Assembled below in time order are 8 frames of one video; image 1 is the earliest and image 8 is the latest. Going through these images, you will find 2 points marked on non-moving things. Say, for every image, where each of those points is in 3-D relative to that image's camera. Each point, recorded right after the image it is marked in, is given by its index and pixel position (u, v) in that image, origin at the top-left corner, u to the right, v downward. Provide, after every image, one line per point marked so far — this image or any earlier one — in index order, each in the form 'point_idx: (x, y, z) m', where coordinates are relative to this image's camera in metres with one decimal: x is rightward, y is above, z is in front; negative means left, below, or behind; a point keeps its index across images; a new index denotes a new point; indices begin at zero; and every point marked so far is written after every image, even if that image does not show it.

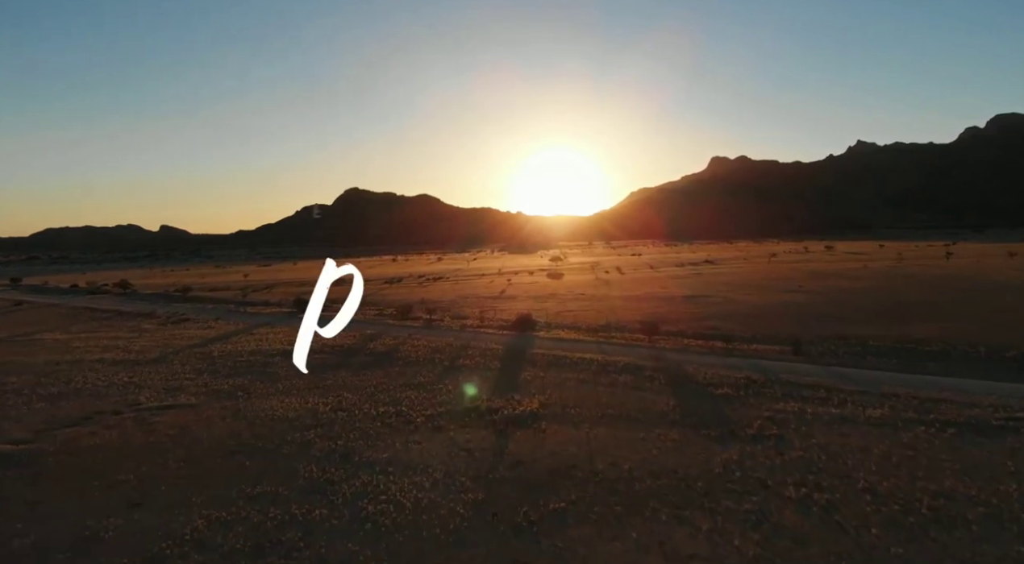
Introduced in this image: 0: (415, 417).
0: (-3.1, -4.3, +18.5) m
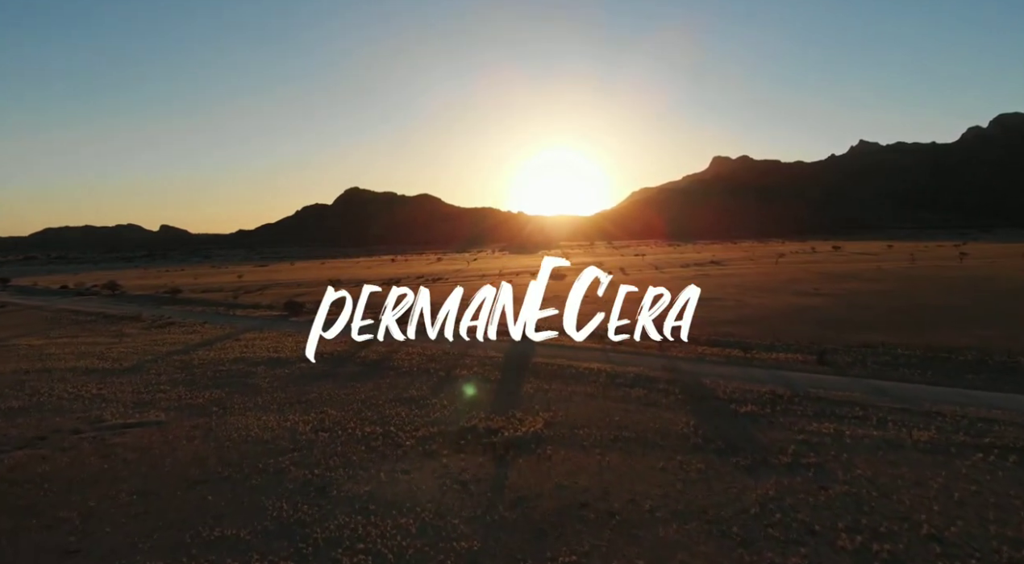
0: (-3.1, -4.5, +16.4) m
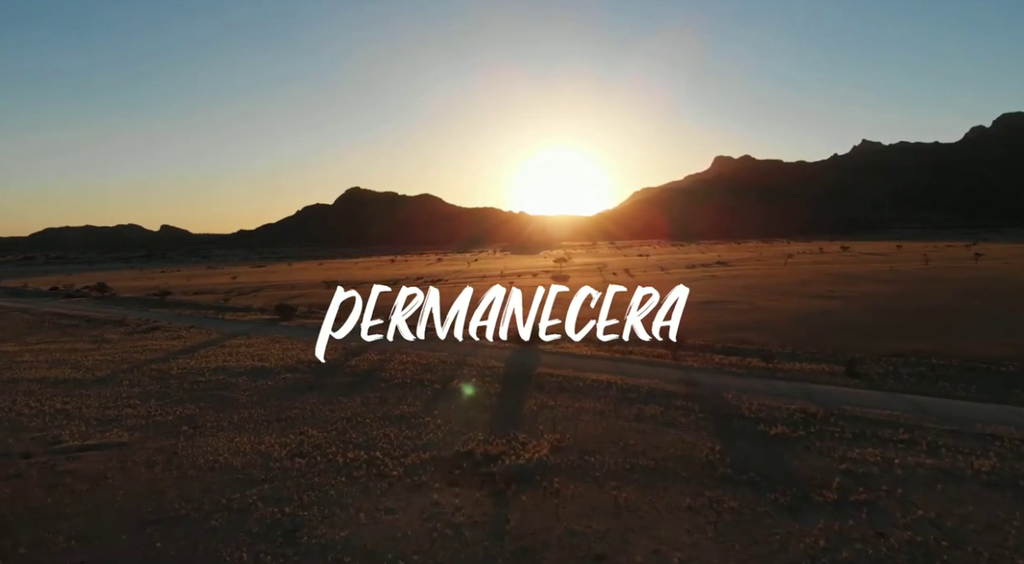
0: (-3.0, -4.7, +14.4) m
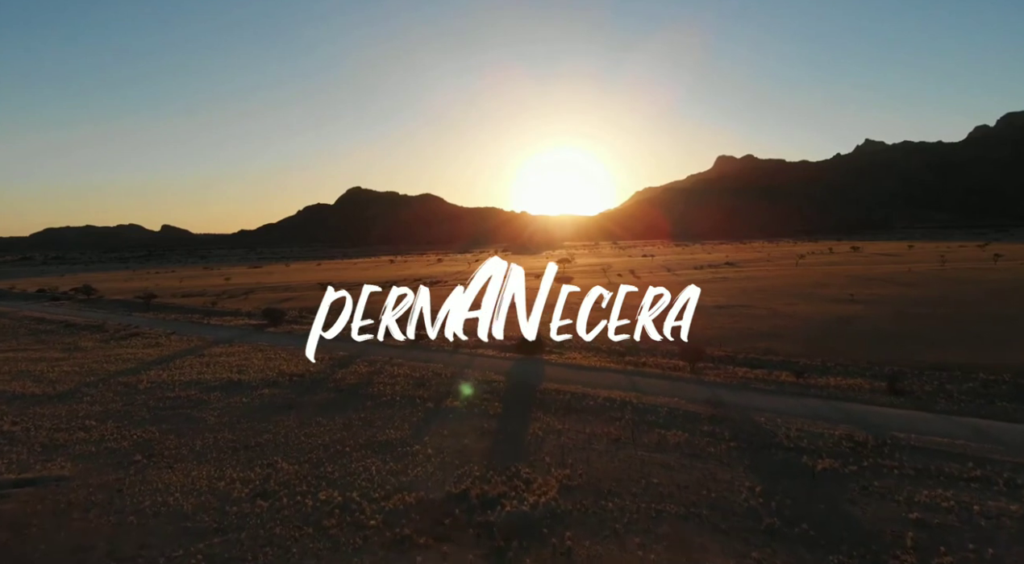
0: (-3.0, -4.9, +12.0) m
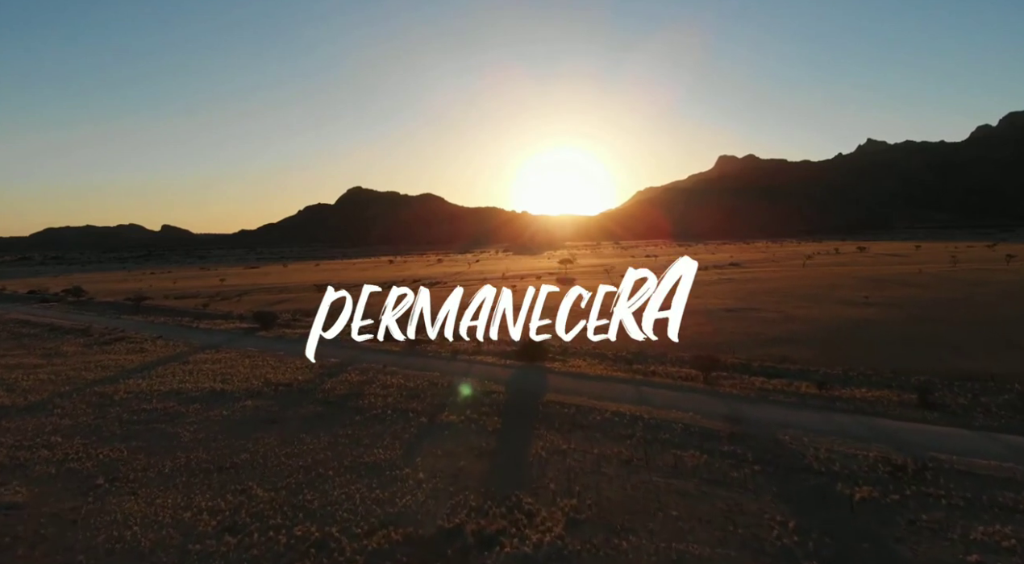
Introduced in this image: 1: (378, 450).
0: (-3.0, -5.0, +10.5) m
1: (-3.7, -4.6, +15.8) m
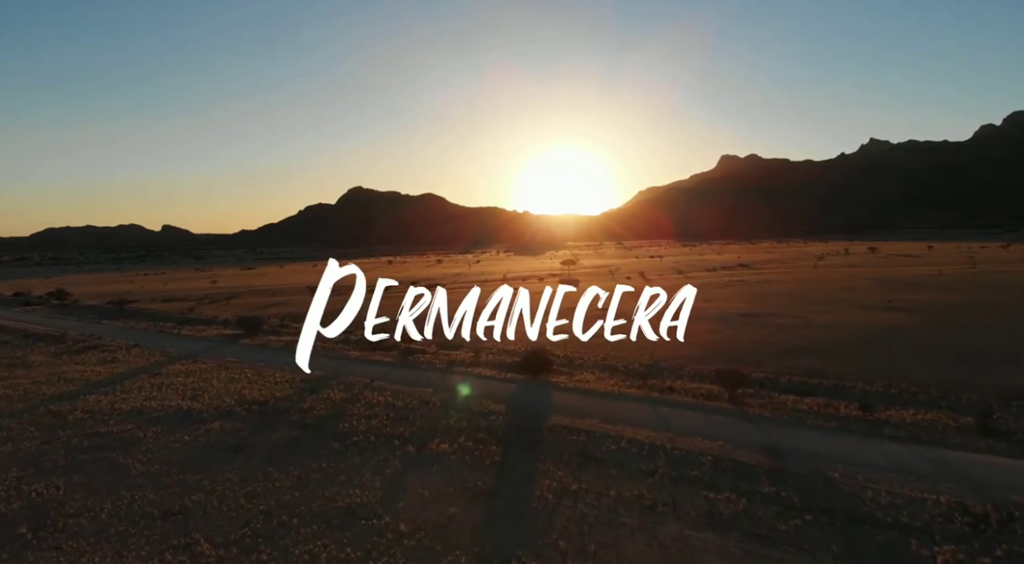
0: (-3.0, -5.3, +8.1) m
1: (-3.6, -4.8, +13.4) m
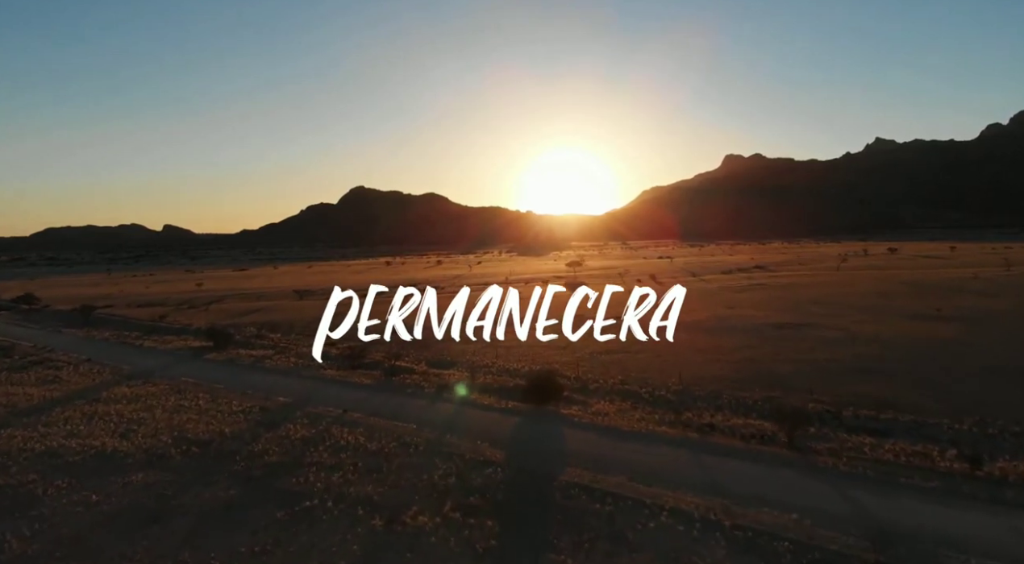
0: (-3.0, -5.6, +4.1) m
1: (-3.6, -5.2, +9.4) m
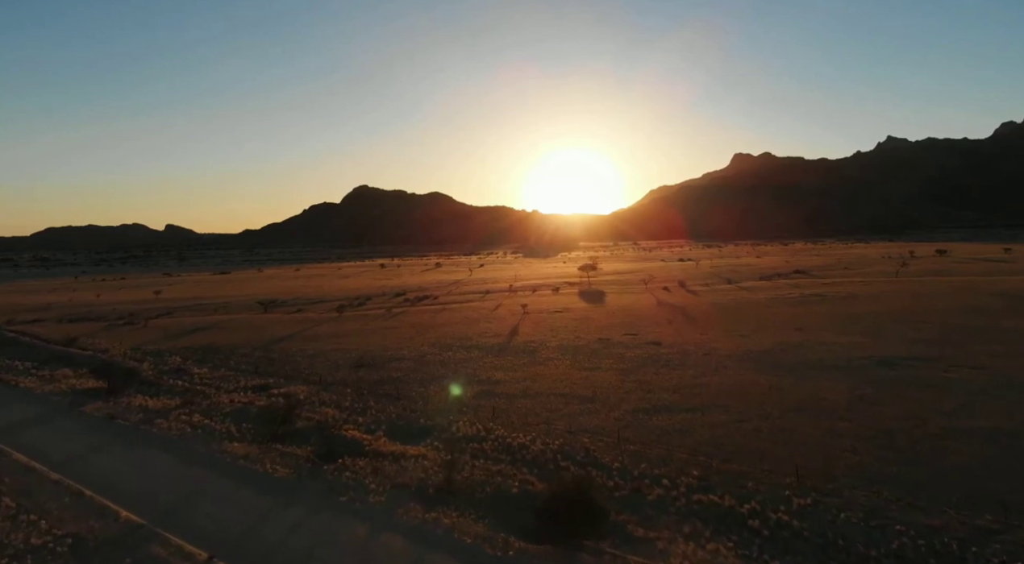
0: (-3.0, -6.4, -4.5) m
1: (-3.6, -5.9, +0.7) m
